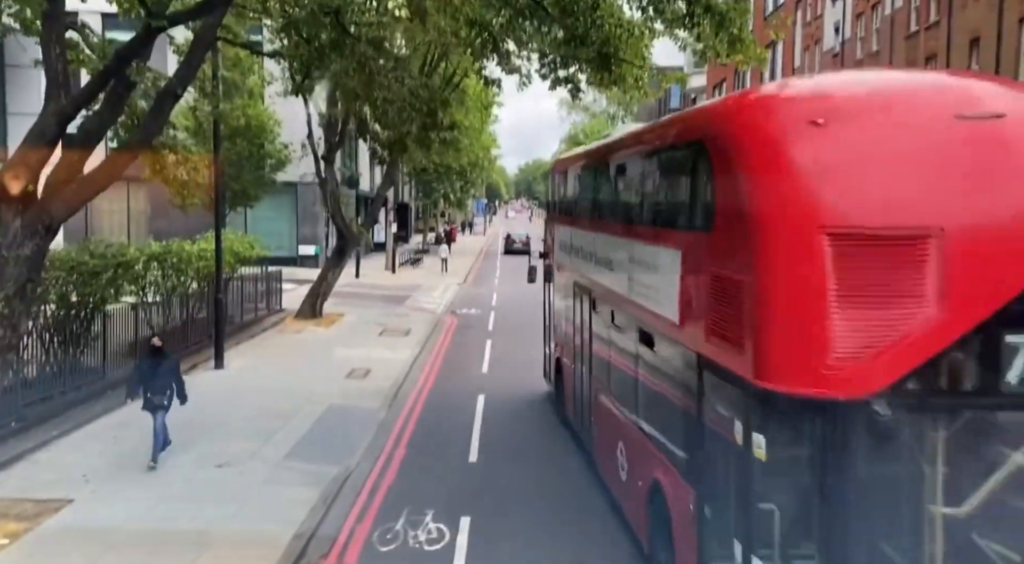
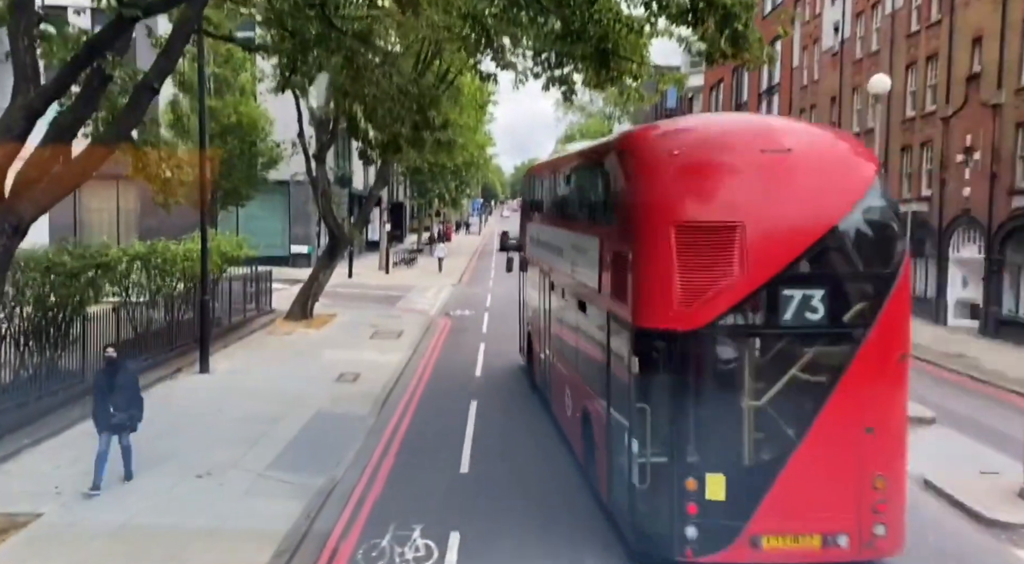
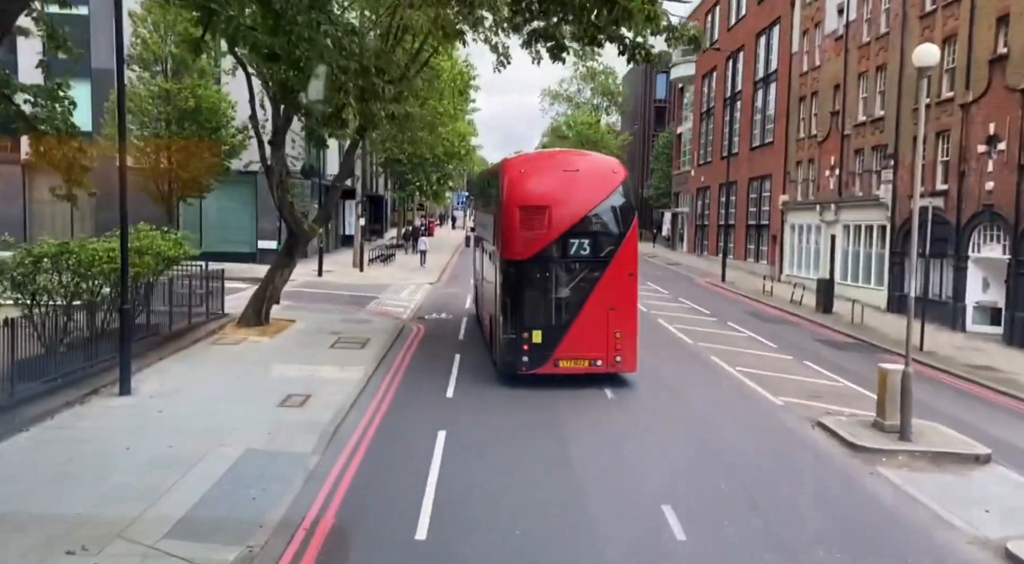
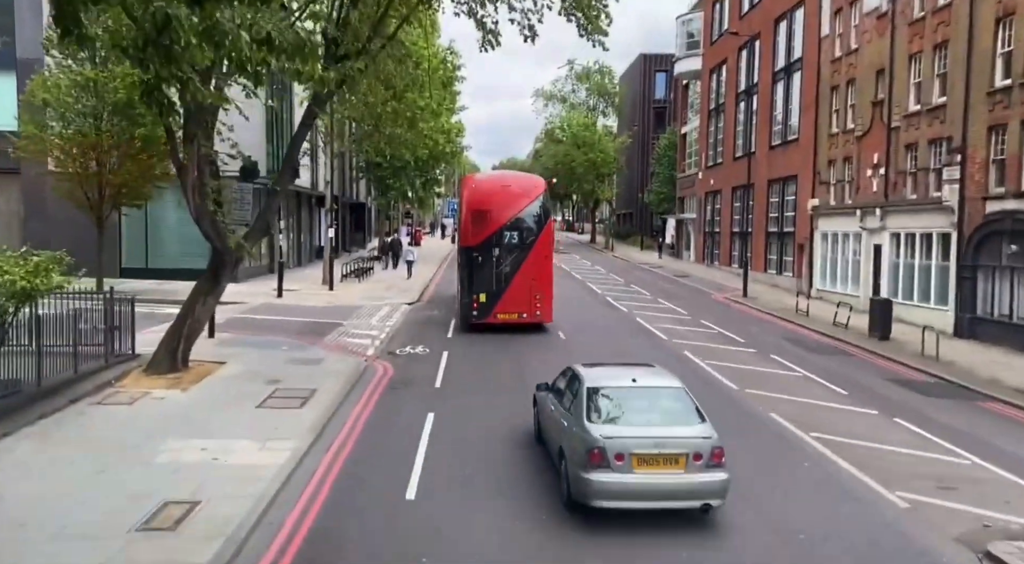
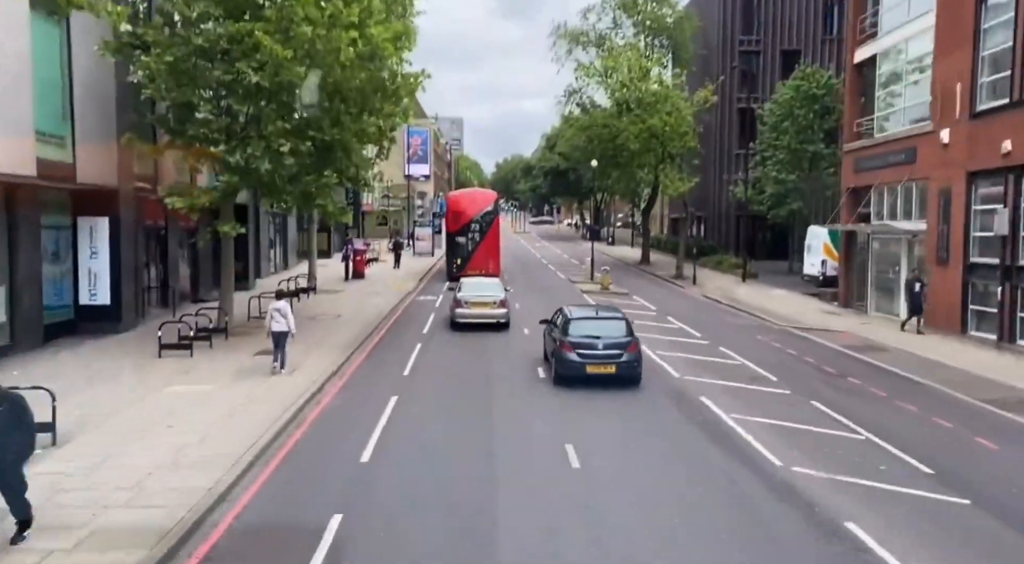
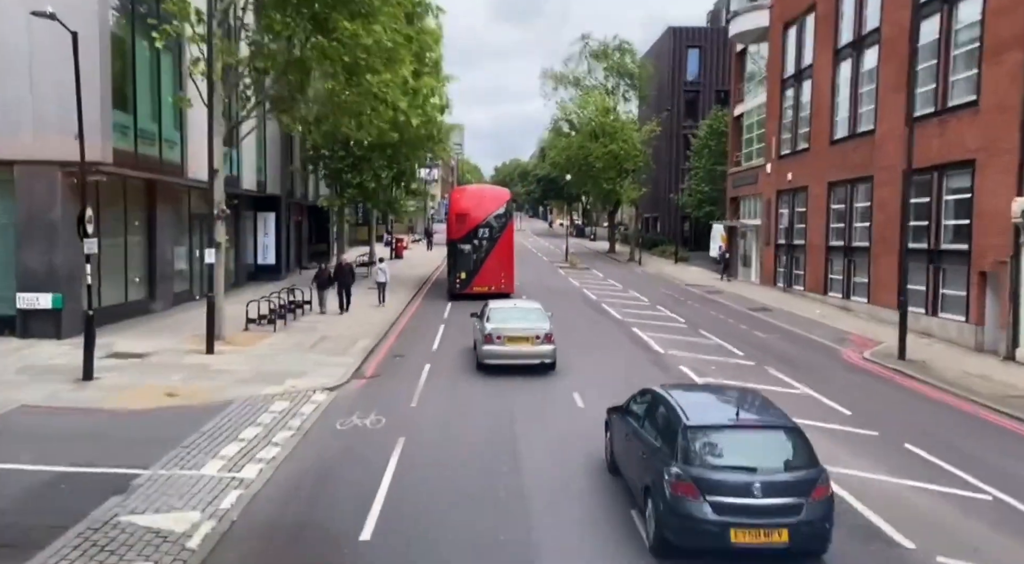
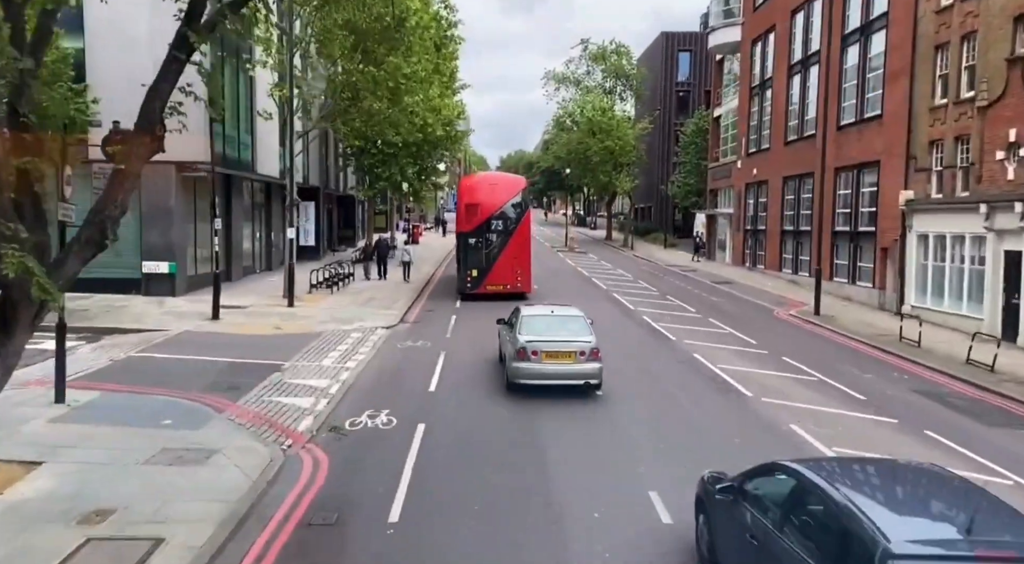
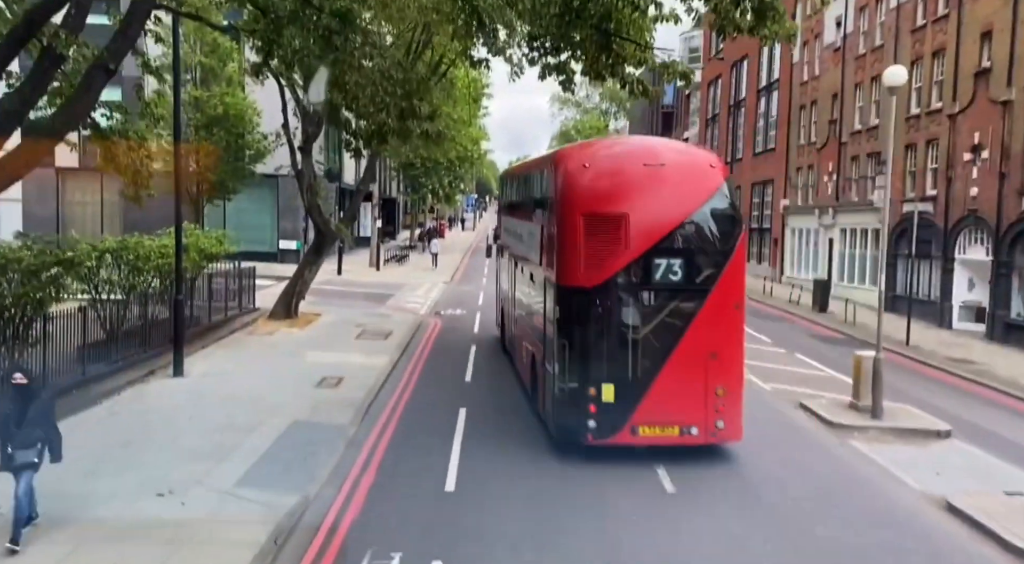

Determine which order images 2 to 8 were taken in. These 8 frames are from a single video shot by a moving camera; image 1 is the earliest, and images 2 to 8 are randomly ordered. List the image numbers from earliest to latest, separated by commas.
2, 8, 3, 4, 7, 6, 5
